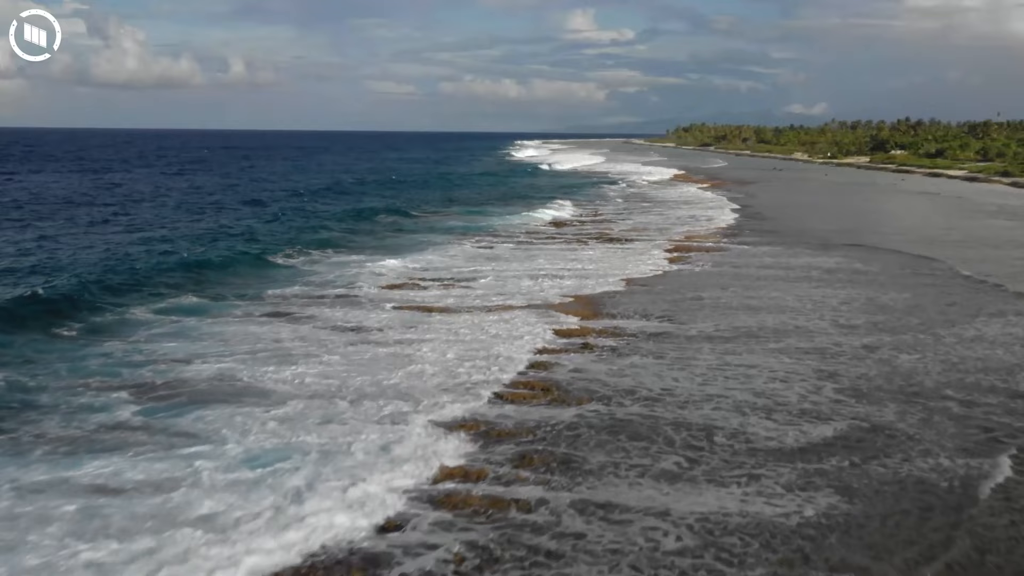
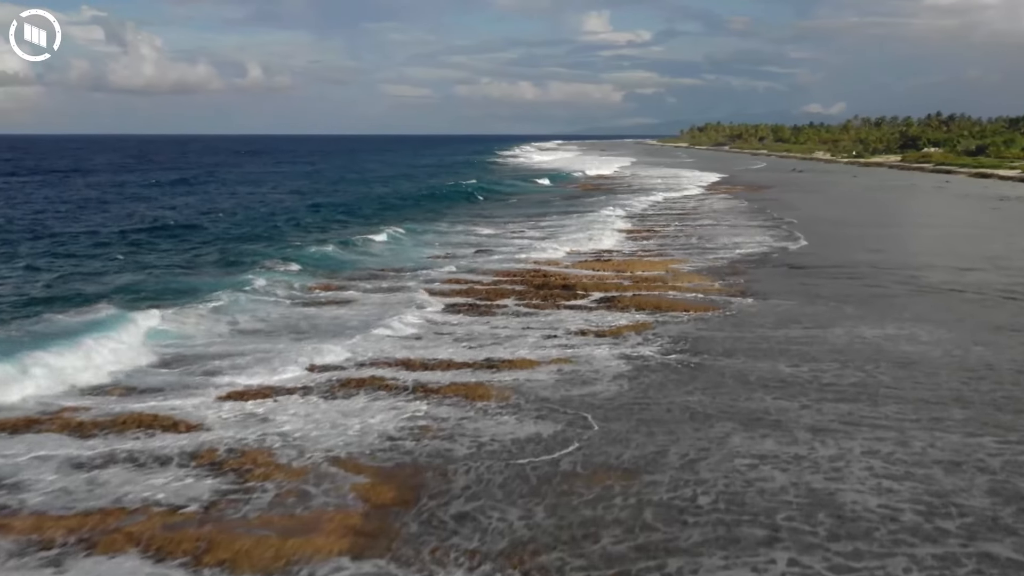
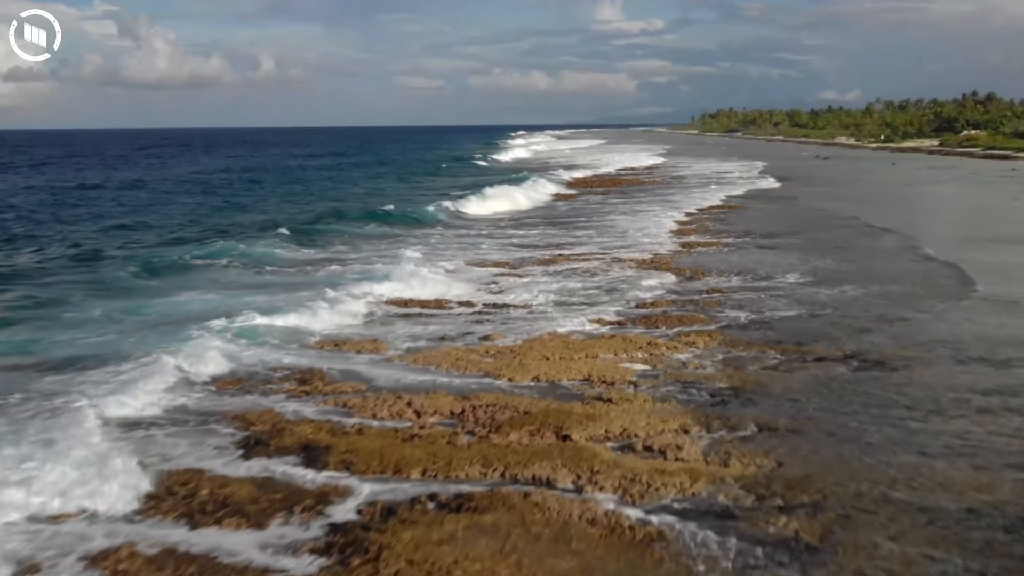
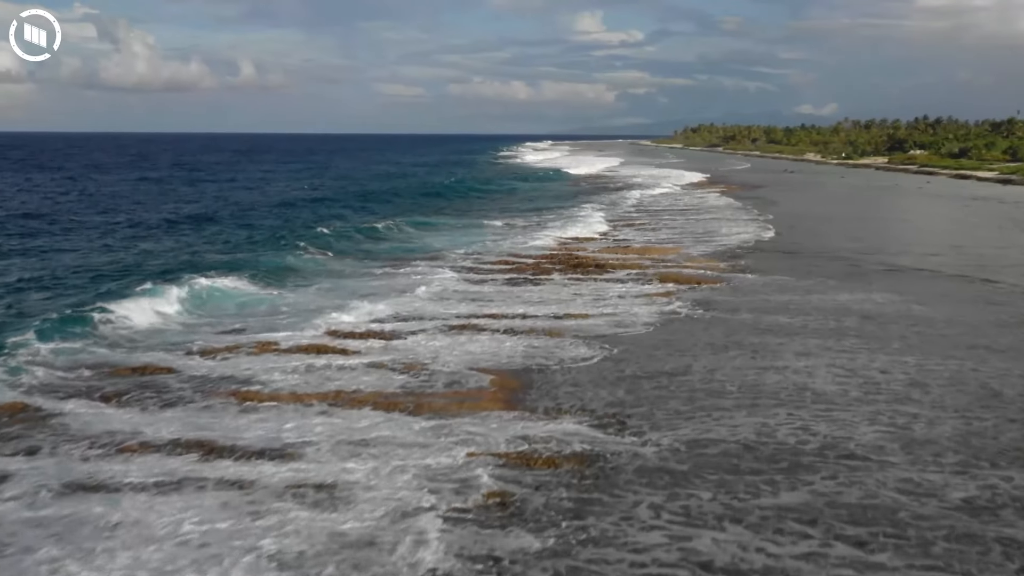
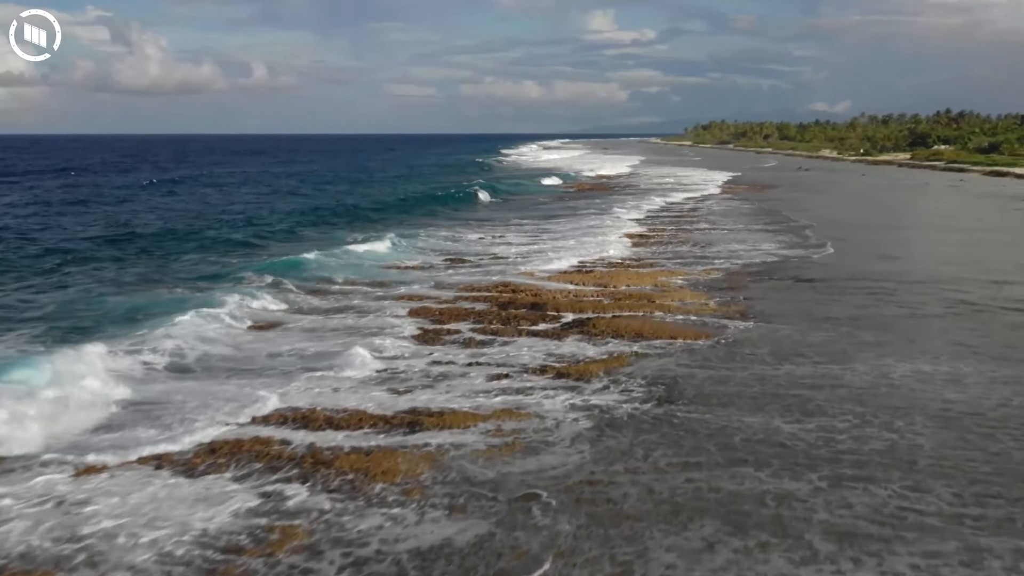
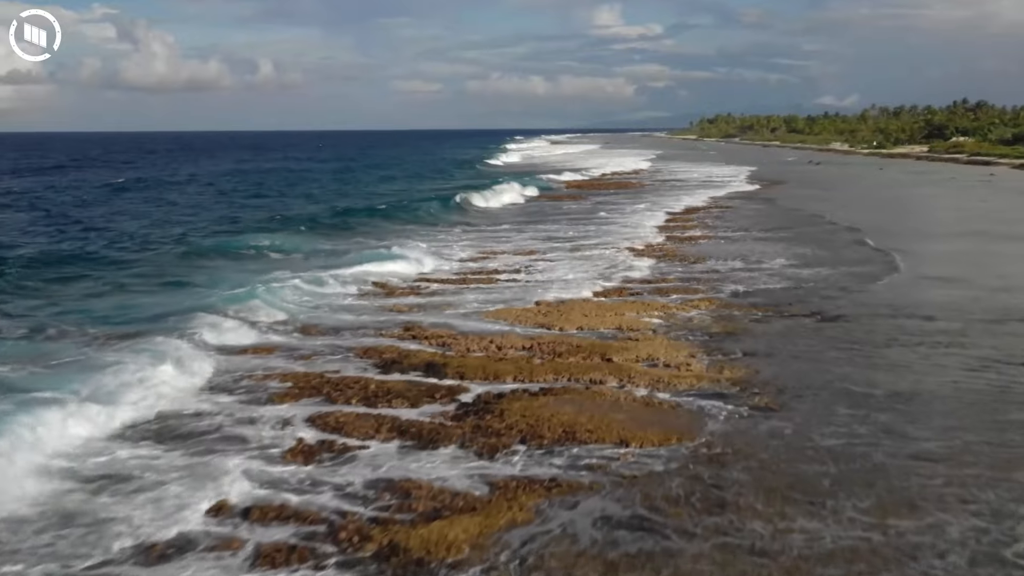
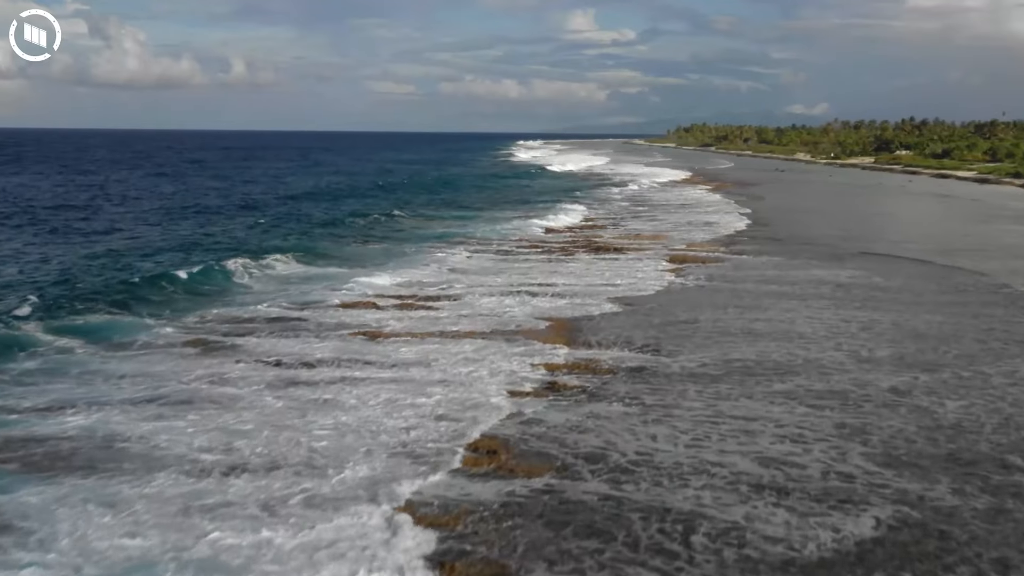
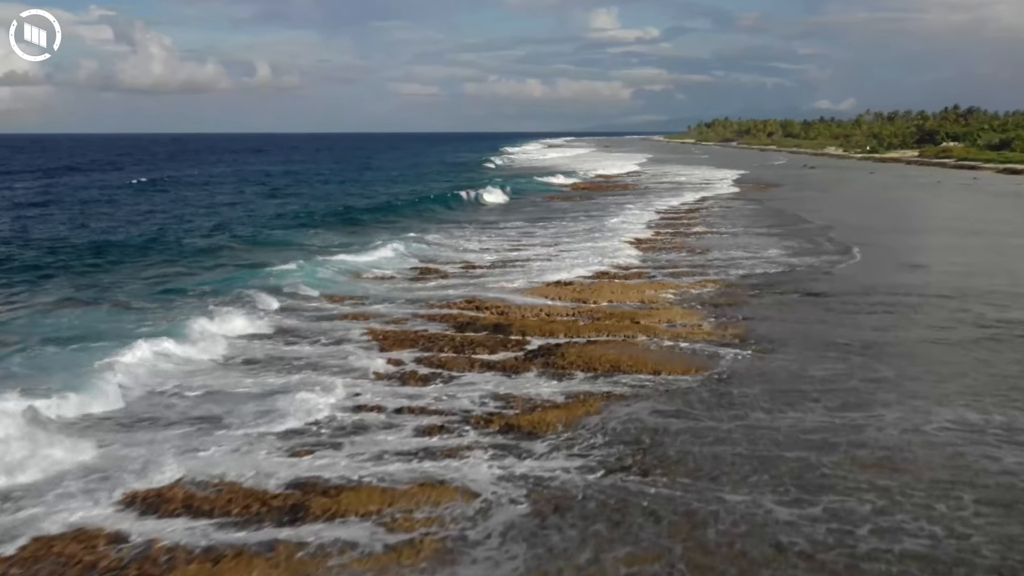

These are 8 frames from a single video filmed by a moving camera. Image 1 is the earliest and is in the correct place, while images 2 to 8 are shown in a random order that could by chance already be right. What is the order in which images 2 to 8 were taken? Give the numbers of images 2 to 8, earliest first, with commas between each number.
7, 4, 2, 5, 8, 6, 3
